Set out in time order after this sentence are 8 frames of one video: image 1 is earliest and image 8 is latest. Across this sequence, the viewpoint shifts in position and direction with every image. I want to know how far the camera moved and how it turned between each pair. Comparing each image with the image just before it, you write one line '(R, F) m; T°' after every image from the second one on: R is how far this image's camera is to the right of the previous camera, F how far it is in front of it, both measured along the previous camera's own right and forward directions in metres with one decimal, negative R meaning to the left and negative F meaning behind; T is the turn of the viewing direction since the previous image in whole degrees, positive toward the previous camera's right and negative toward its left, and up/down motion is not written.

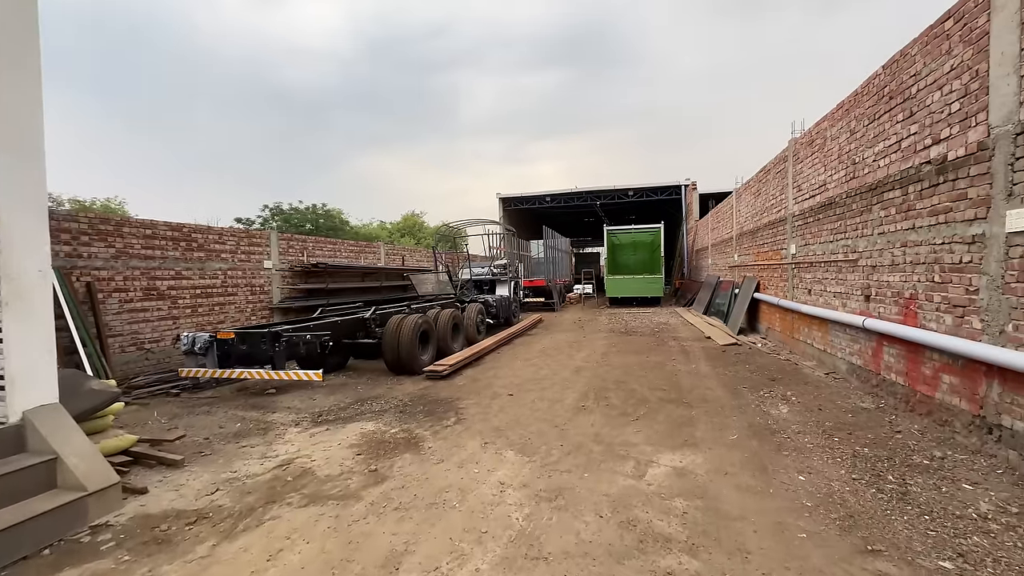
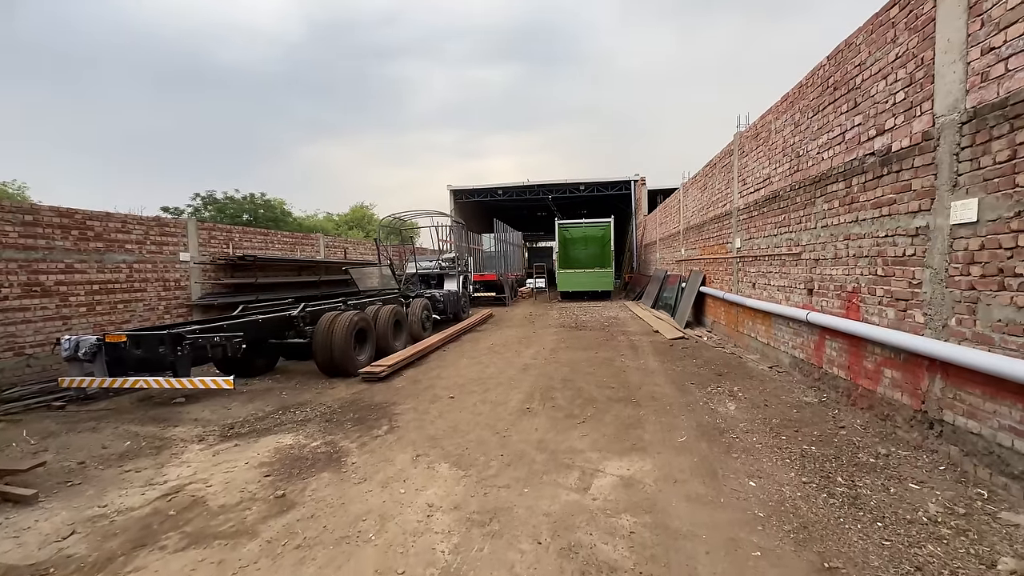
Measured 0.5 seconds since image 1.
(+0.1, +0.3) m; +6°
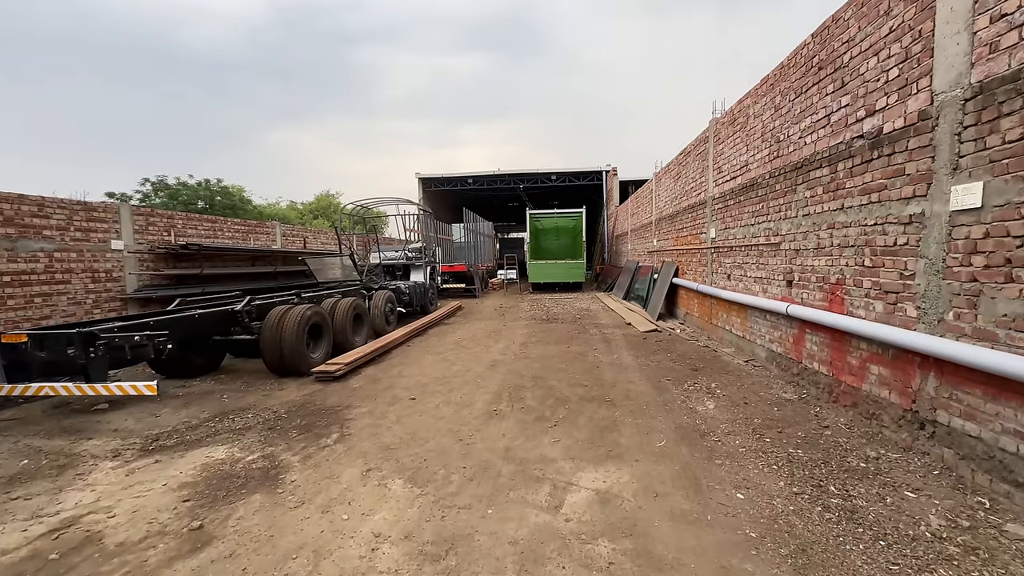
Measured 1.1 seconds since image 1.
(+0.1, +0.4) m; +4°
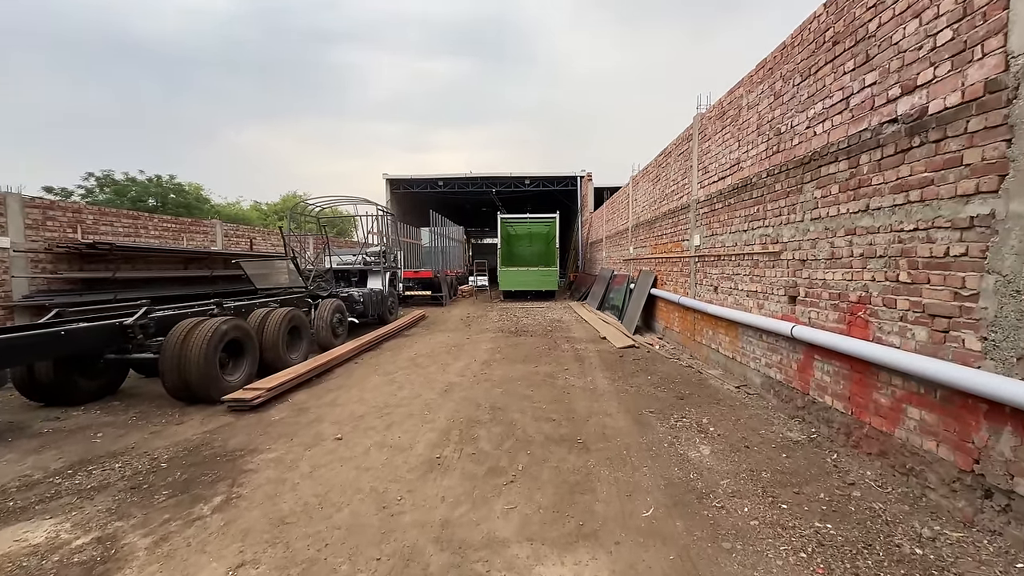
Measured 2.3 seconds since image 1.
(+0.2, +0.8) m; +3°
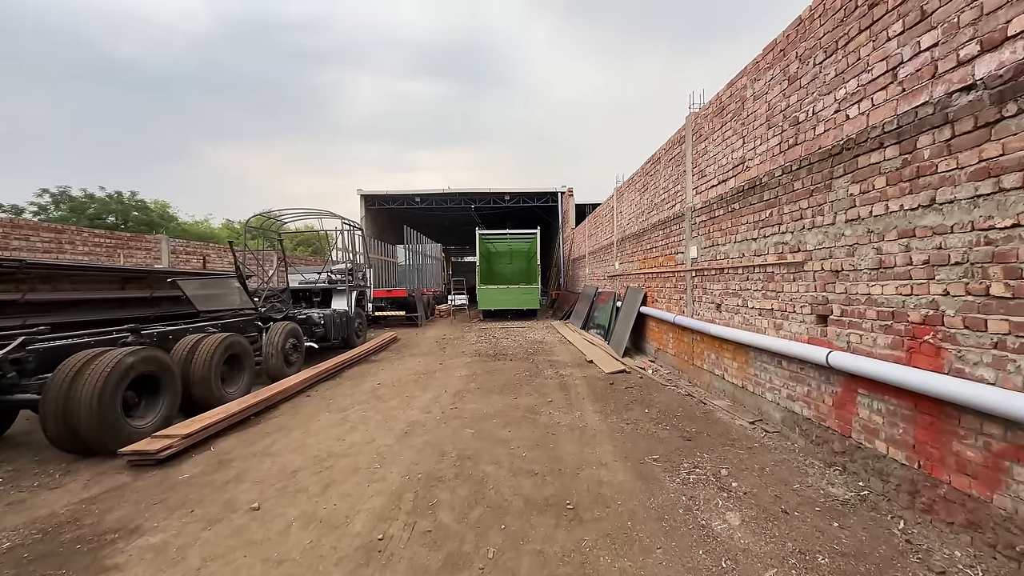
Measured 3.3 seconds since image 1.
(+0.1, +0.7) m; +2°
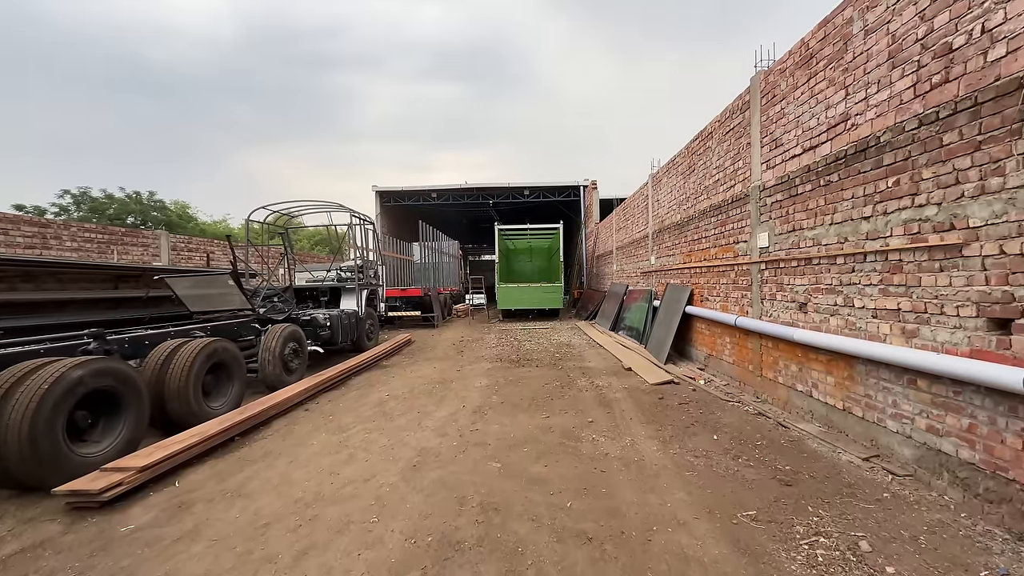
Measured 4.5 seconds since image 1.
(-0.1, +0.8) m; -2°
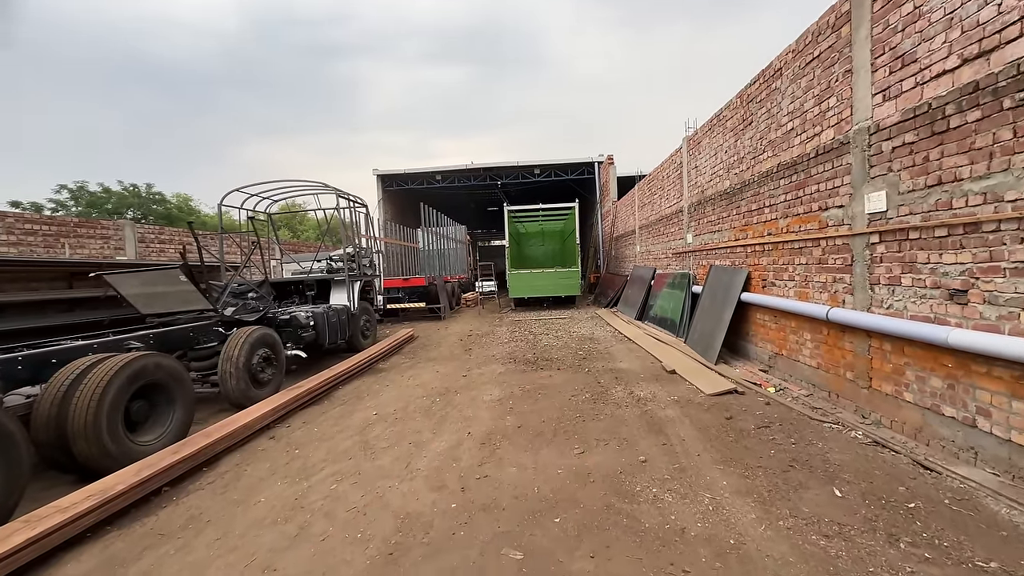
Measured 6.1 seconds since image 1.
(0.0, +1.1) m; -1°
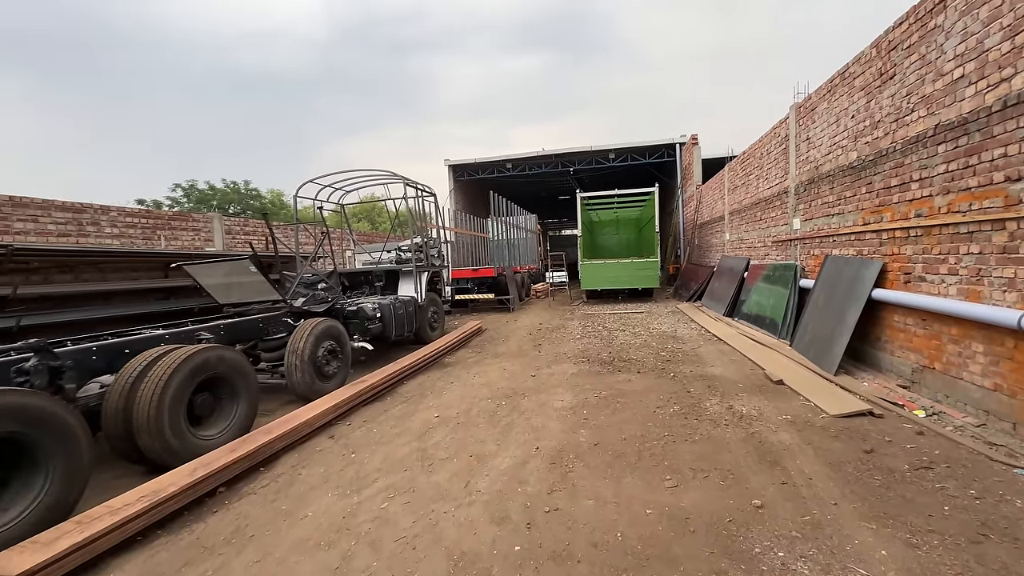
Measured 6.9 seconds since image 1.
(0.0, +0.5) m; -9°
